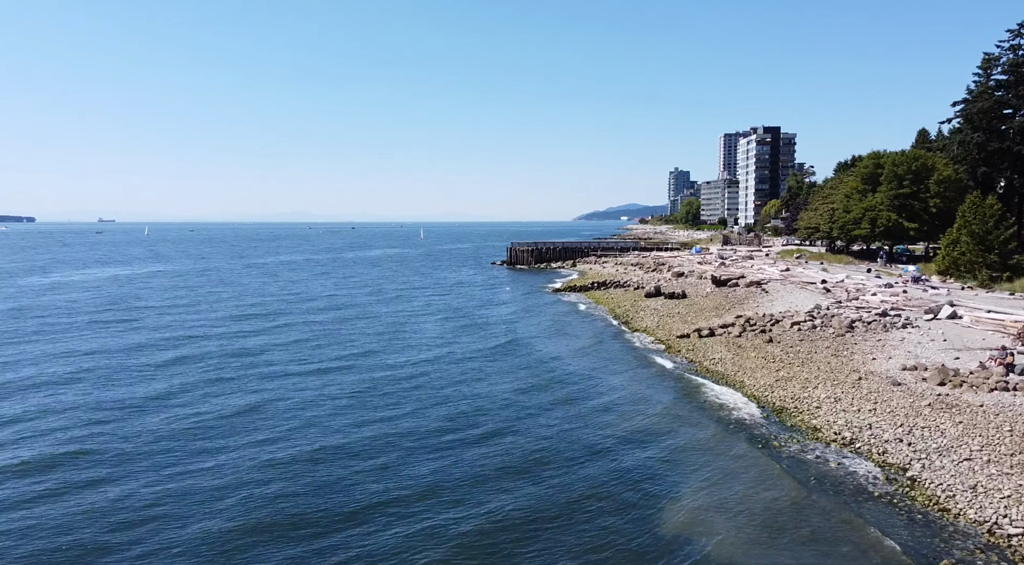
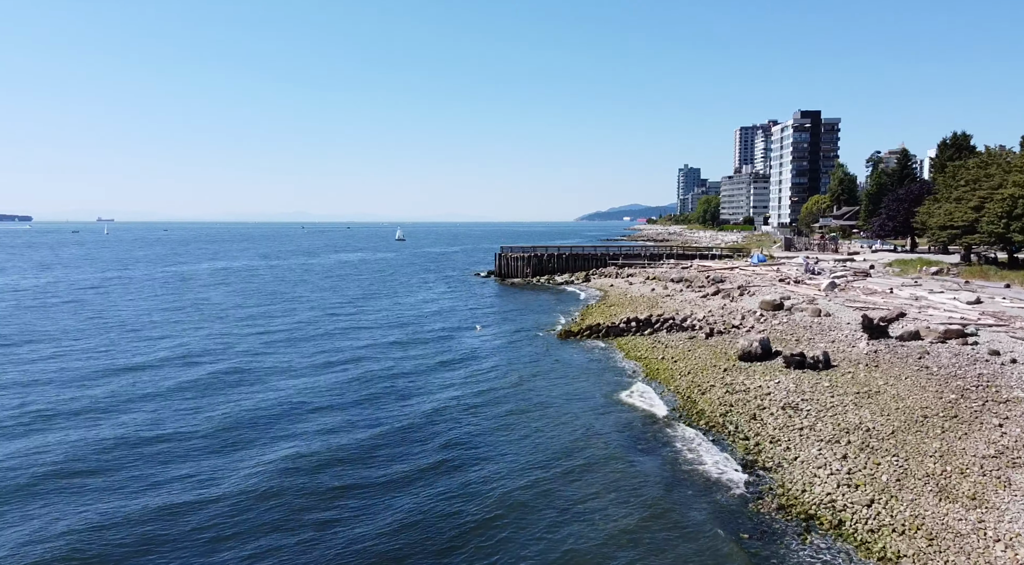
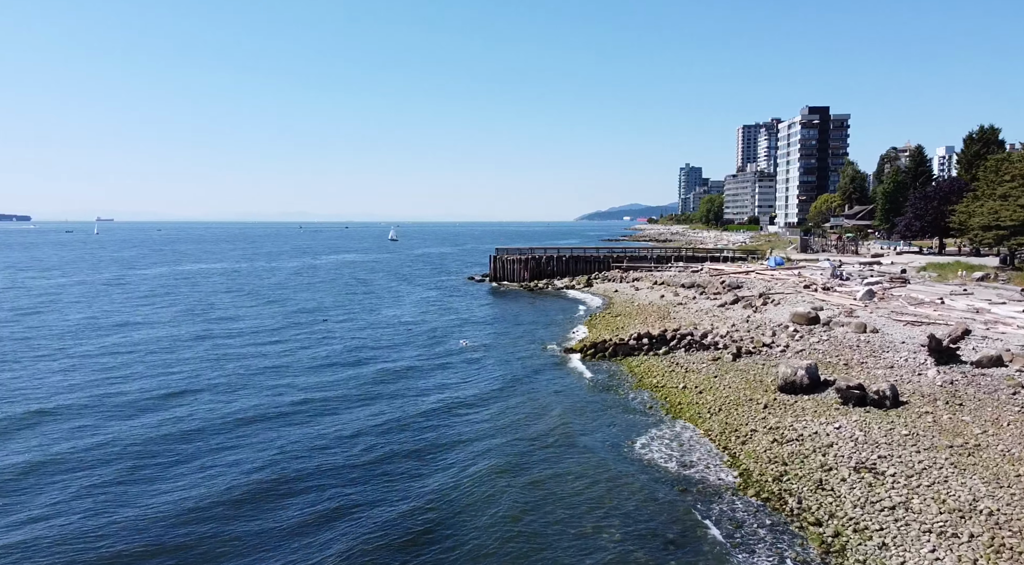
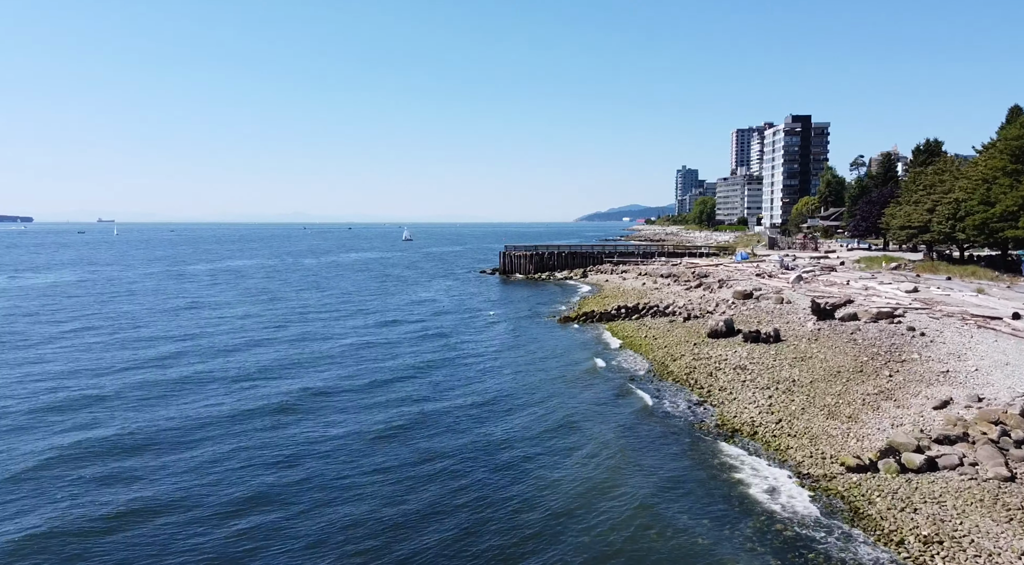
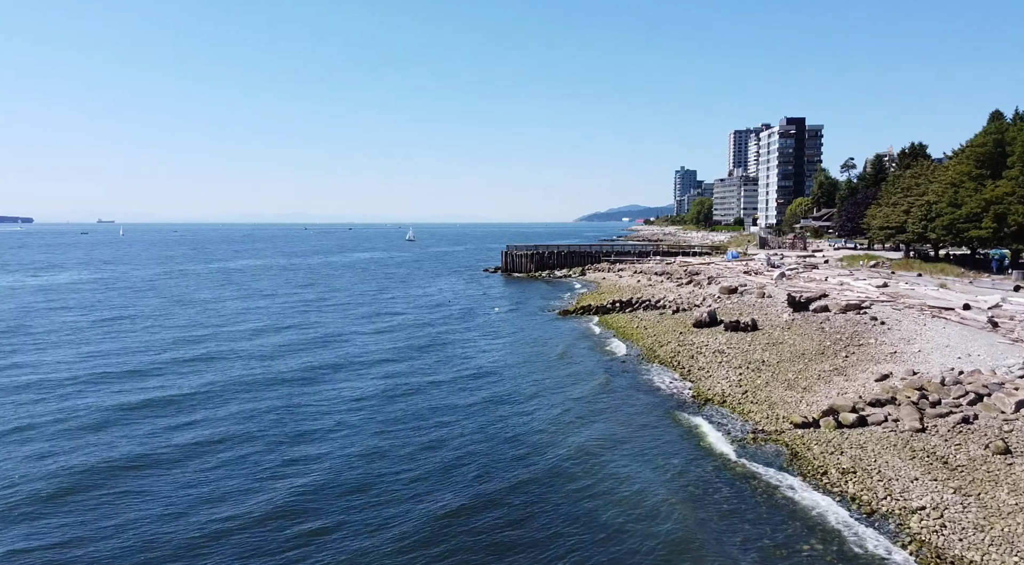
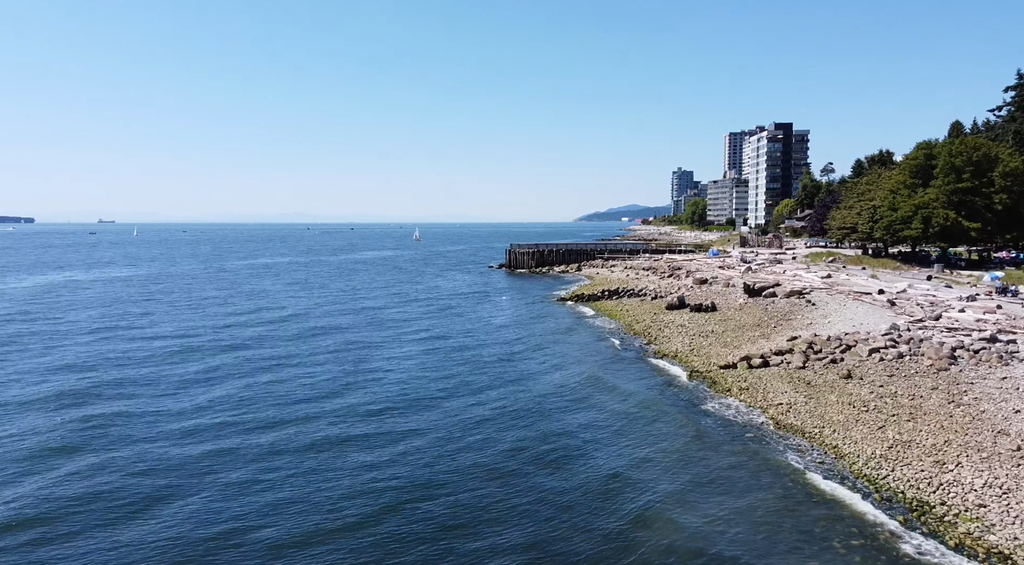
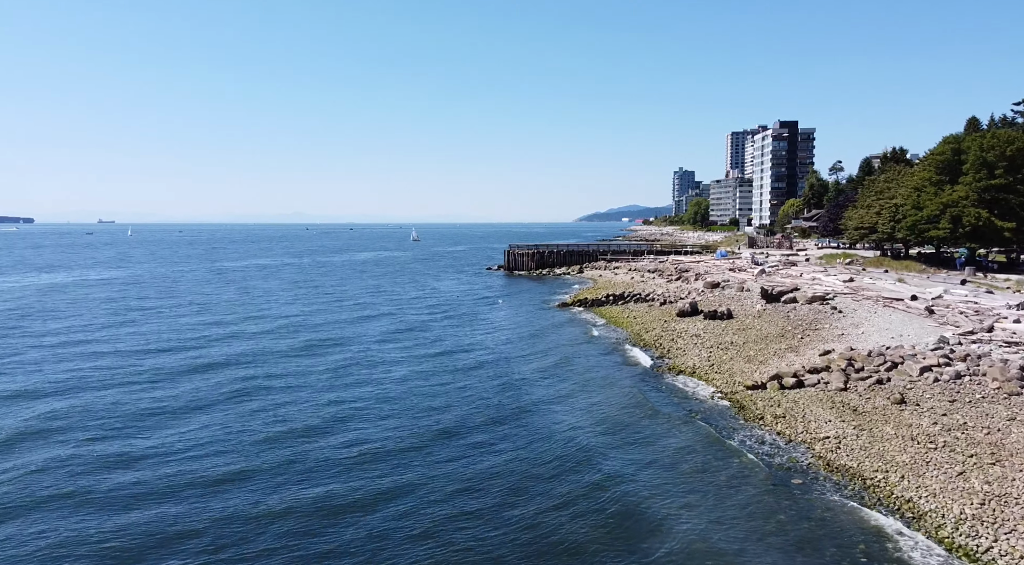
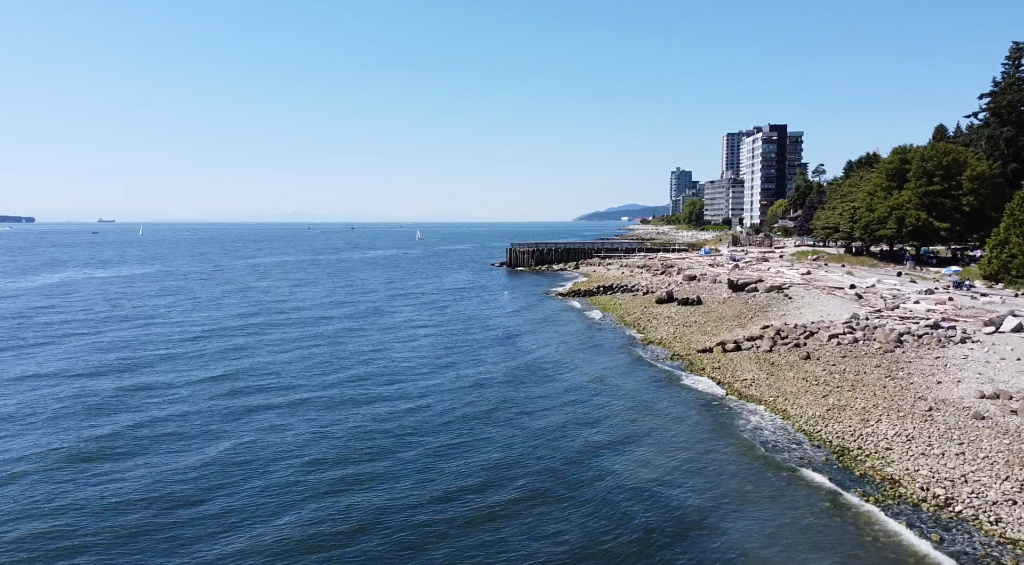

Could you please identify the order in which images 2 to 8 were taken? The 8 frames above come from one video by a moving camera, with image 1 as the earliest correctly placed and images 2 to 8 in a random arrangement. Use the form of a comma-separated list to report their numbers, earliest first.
8, 6, 7, 5, 4, 2, 3
